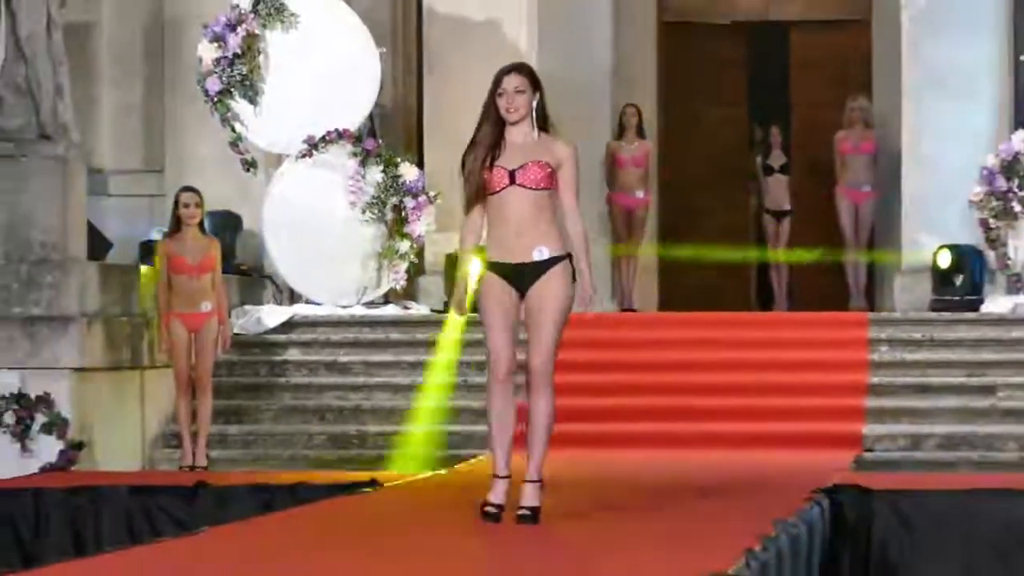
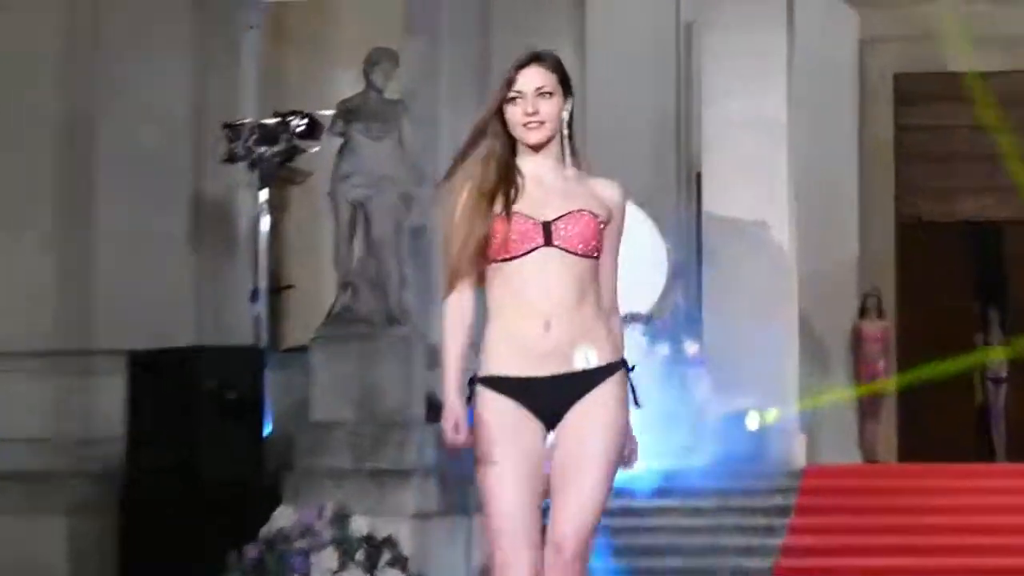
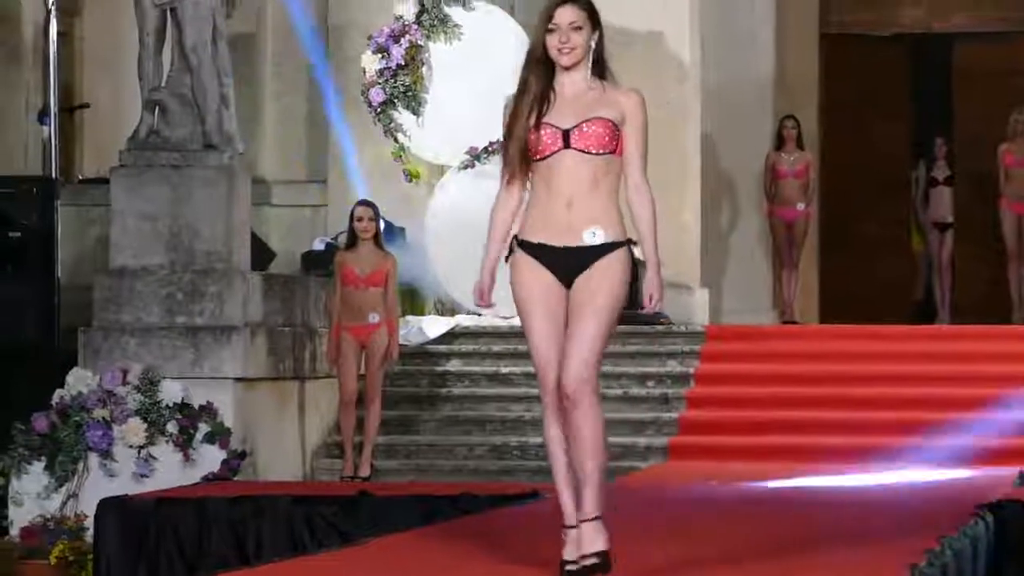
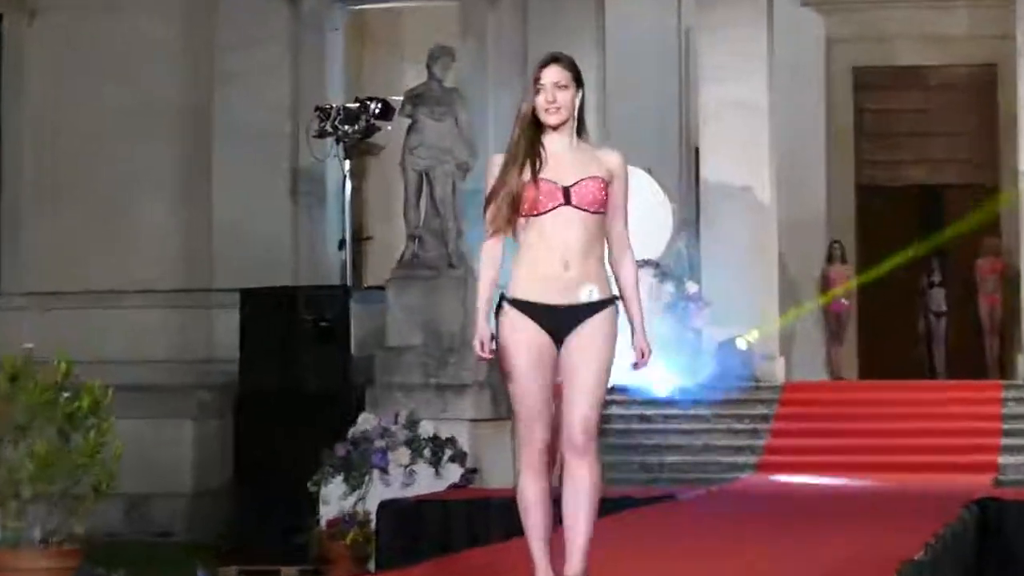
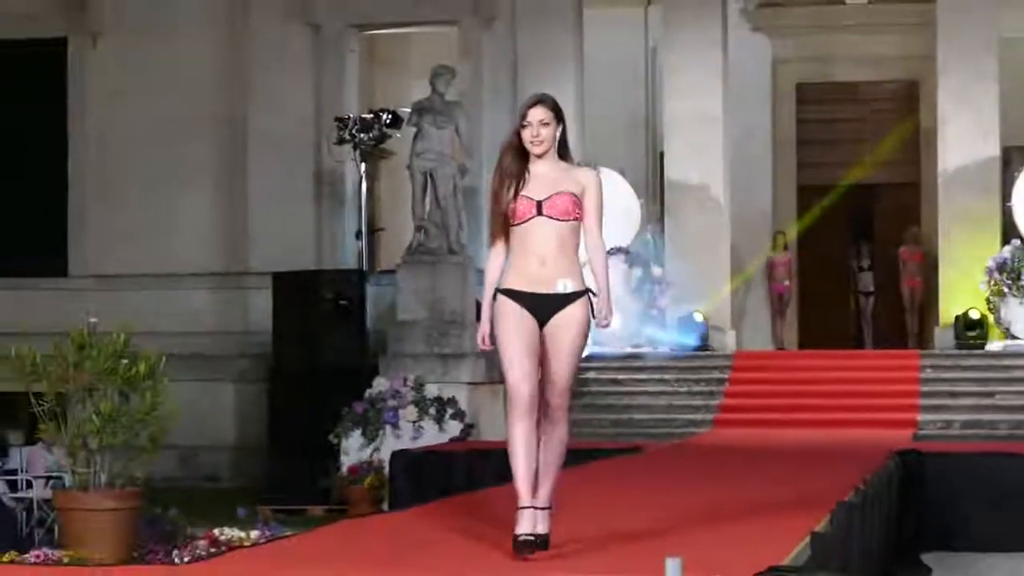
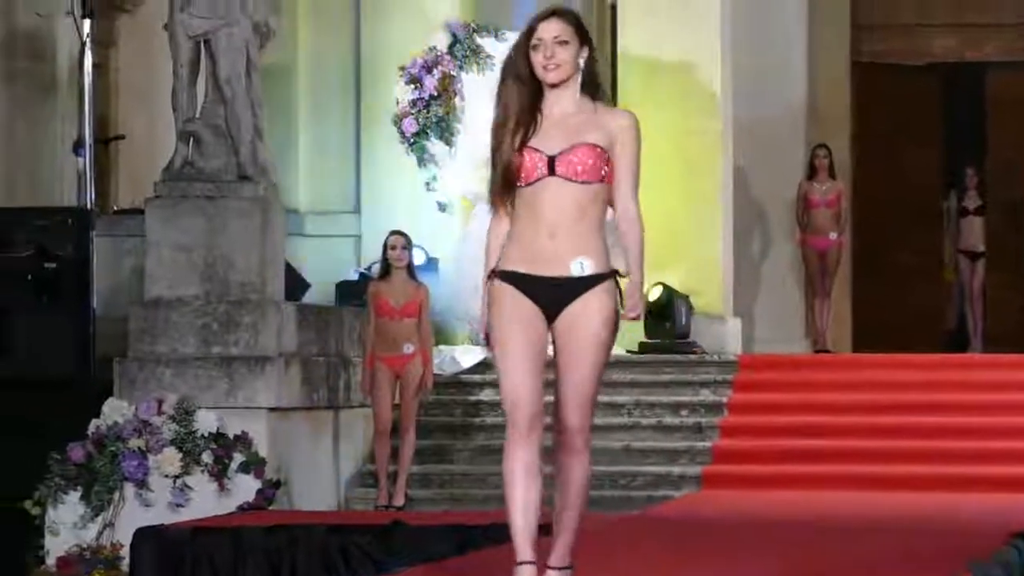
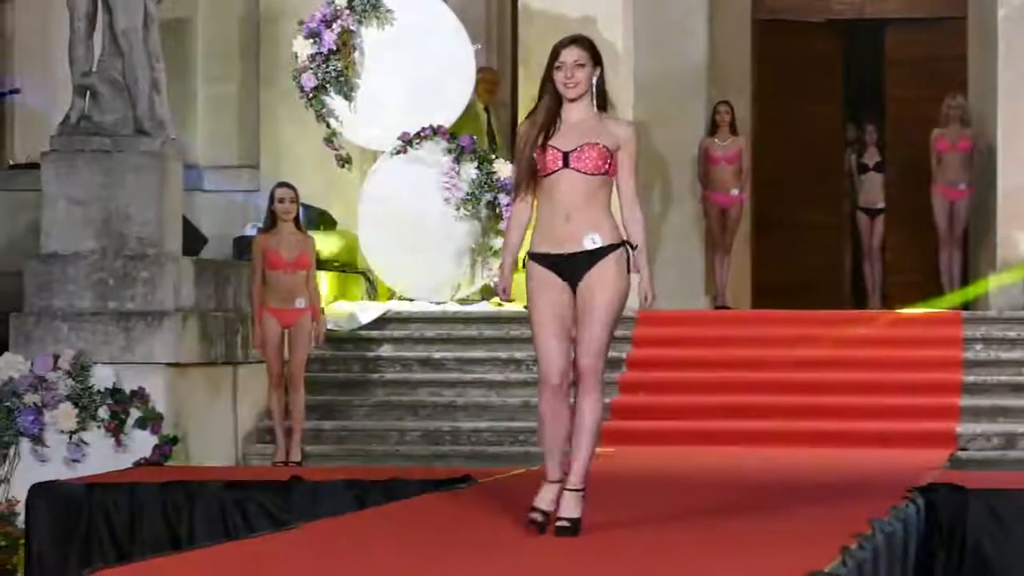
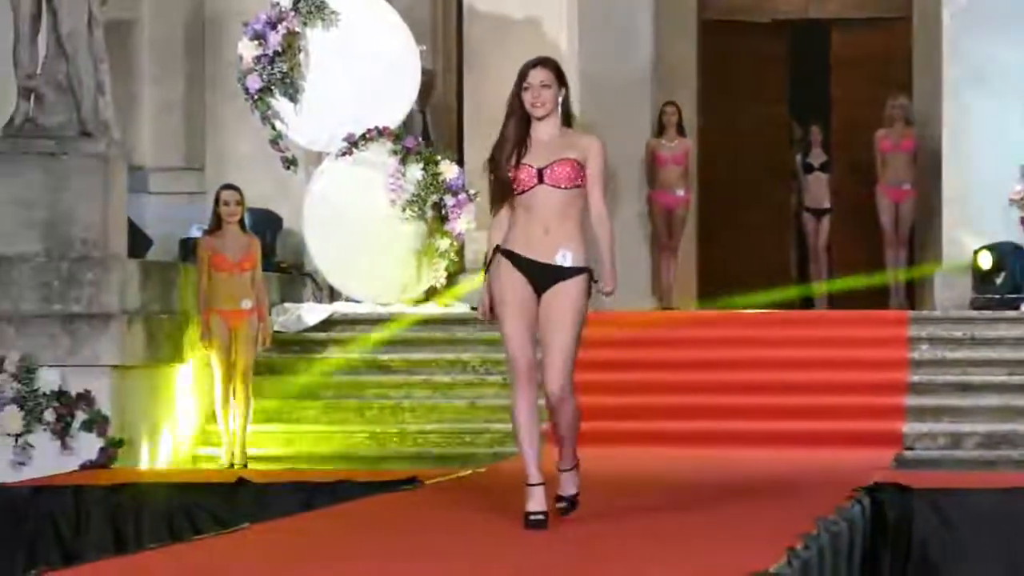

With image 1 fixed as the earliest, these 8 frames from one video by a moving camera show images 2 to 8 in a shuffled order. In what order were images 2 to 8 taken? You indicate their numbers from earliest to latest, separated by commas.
8, 7, 3, 6, 5, 4, 2
